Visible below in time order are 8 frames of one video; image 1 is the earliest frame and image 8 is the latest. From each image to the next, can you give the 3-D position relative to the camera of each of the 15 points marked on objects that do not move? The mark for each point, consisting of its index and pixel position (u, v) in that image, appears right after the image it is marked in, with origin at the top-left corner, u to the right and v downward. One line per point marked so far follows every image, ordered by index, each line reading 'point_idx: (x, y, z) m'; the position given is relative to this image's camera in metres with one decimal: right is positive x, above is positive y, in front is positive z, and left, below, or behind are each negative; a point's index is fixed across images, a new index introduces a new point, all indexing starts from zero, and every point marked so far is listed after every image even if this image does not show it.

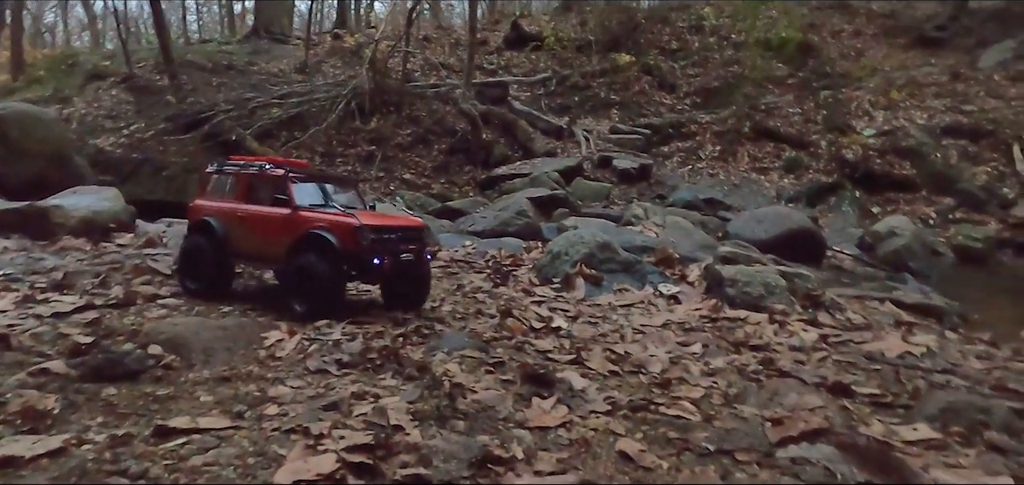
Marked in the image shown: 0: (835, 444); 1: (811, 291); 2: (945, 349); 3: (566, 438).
0: (+2.2, -1.4, +3.7) m
1: (+4.7, -0.8, +8.4) m
2: (+5.4, -1.3, +6.7) m
3: (+0.4, -1.3, +3.6) m
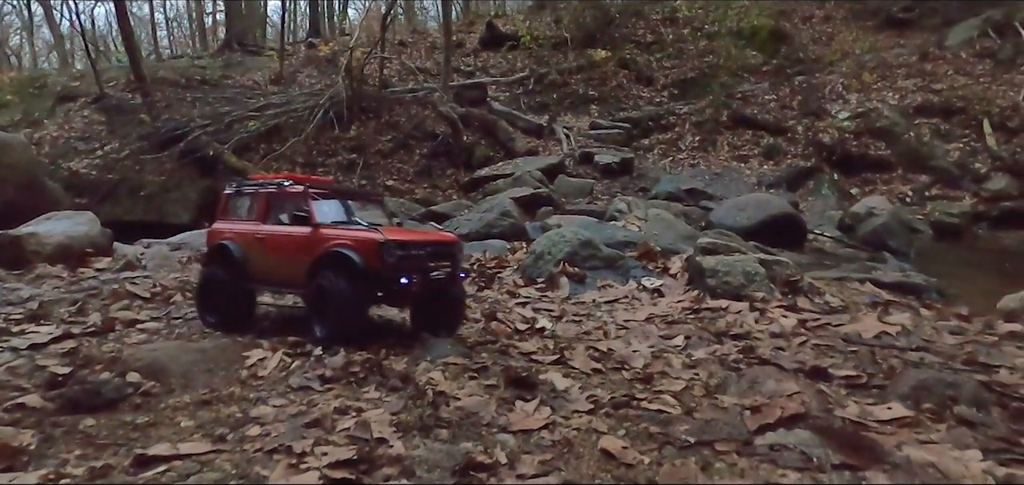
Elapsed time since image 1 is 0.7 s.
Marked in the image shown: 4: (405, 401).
0: (+2.1, -1.3, +3.8) m
1: (+4.5, -0.6, +8.6) m
2: (+5.2, -1.1, +6.8) m
3: (+0.2, -1.3, +3.6) m
4: (-0.8, -1.2, +4.0) m
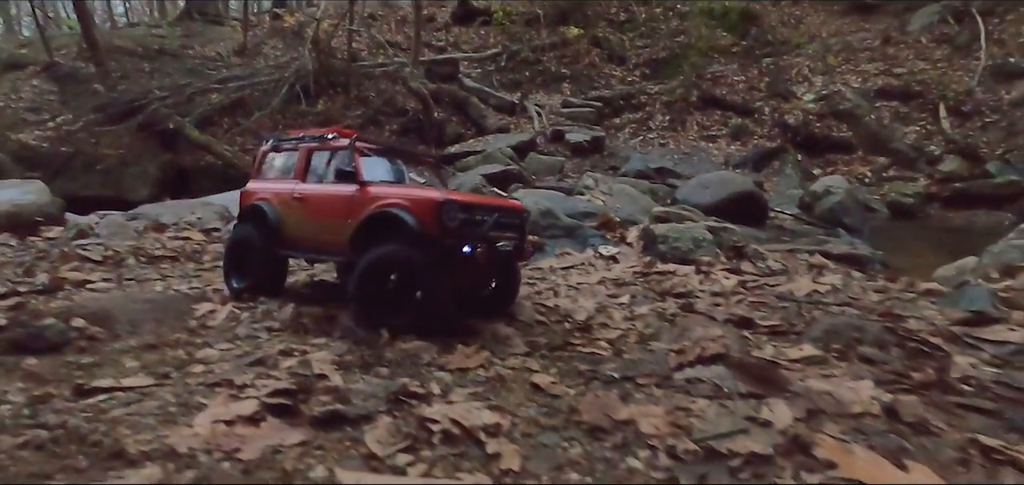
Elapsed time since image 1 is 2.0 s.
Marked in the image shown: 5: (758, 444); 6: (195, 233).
0: (+1.7, -0.9, +4.1) m
1: (+3.8, 0.0, +9.0) m
2: (+4.6, -0.6, +7.3) m
3: (-0.2, -1.0, +3.8) m
4: (-1.3, -0.8, +4.2) m
5: (+1.4, -1.1, +3.0) m
6: (-5.5, +0.2, +9.4) m
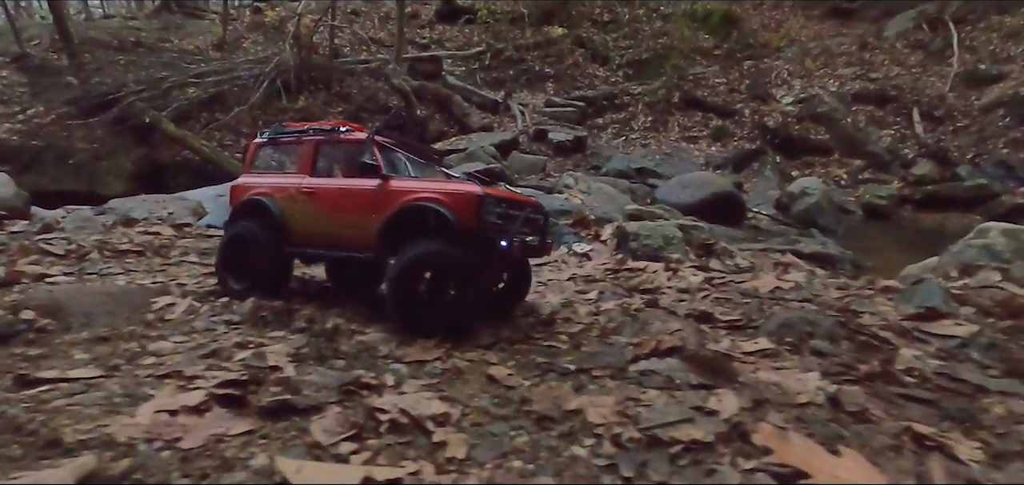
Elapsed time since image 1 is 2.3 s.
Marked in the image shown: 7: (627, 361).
0: (+1.3, -0.9, +4.2) m
1: (+3.3, 0.0, +9.1) m
2: (+4.2, -0.6, +7.5) m
3: (-0.5, -0.9, +3.9) m
4: (-1.6, -0.7, +4.2) m
5: (+1.1, -1.1, +3.0) m
6: (-6.0, +0.2, +9.2) m
7: (+0.9, -0.9, +4.1) m
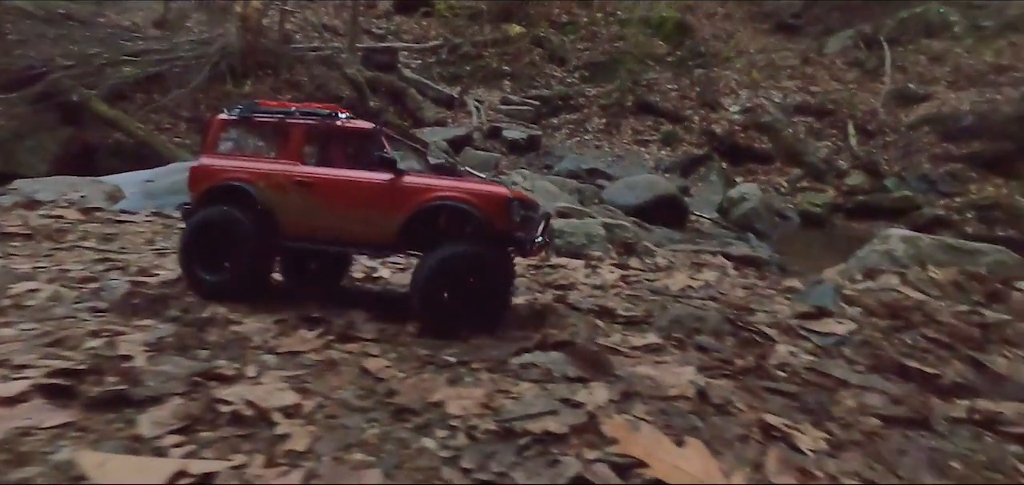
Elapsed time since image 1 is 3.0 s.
0: (+0.4, -0.9, +4.2) m
1: (+2.0, 0.0, +9.3) m
2: (+3.0, -0.6, +7.7) m
3: (-1.4, -0.8, +3.7) m
4: (-2.5, -0.6, +3.9) m
5: (+0.3, -1.0, +3.0) m
6: (-7.2, +0.5, +8.6) m
7: (0.0, -0.9, +4.1) m
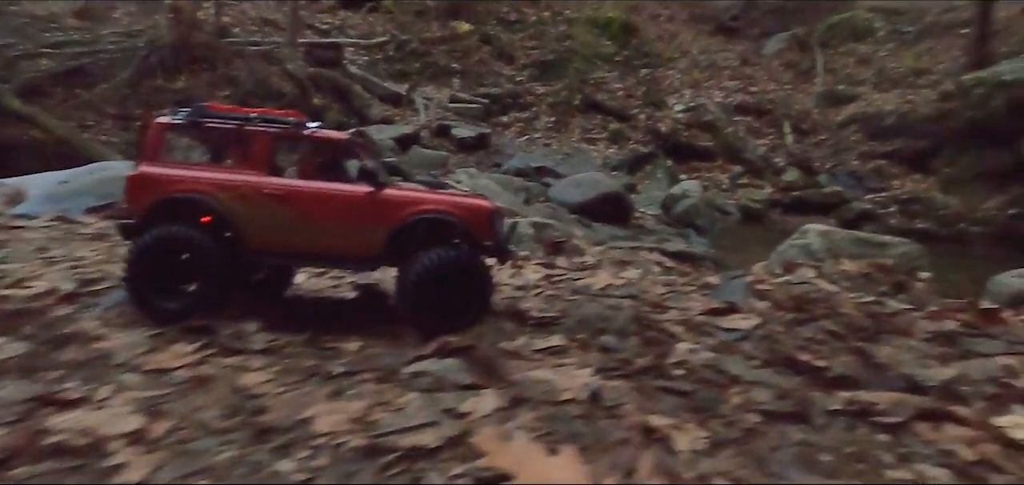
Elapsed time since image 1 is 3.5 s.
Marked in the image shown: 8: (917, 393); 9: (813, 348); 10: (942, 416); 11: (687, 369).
0: (-0.4, -0.9, +4.1) m
1: (+0.7, 0.0, +9.3) m
2: (+1.9, -0.6, +7.8) m
3: (-2.1, -0.9, +3.5) m
4: (-3.2, -0.7, +3.6) m
5: (-0.4, -1.1, +2.9) m
6: (-8.4, +0.4, +7.8) m
7: (-0.8, -0.9, +4.0) m
8: (+3.2, -1.2, +4.2) m
9: (+2.8, -1.0, +5.0) m
10: (+2.9, -1.2, +3.6) m
11: (+1.4, -1.0, +4.3) m
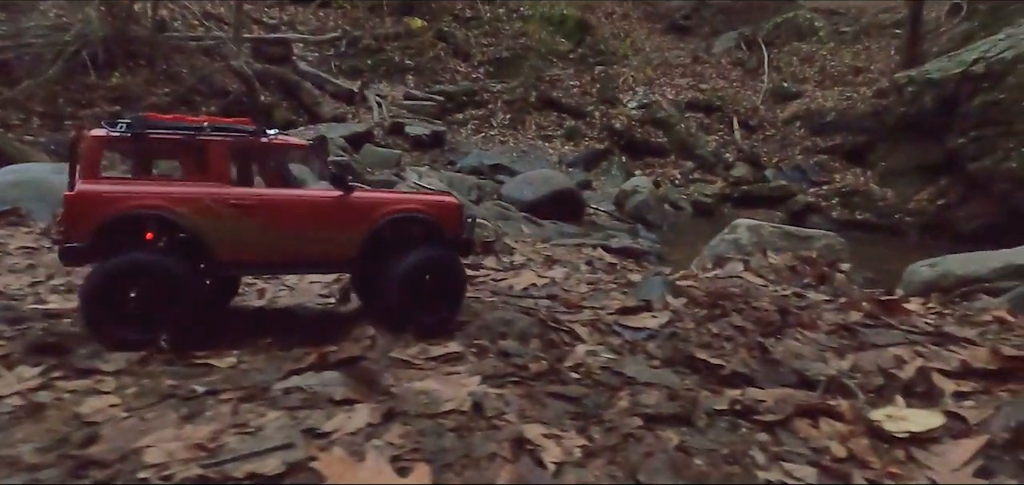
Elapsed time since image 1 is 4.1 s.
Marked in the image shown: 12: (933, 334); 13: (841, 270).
0: (-1.2, -0.9, +3.9) m
1: (-0.5, 0.0, +9.1) m
2: (+0.8, -0.5, +7.7) m
3: (-2.9, -0.9, +3.1) m
4: (-4.0, -0.8, +3.1) m
5: (-1.2, -1.1, +2.7) m
6: (-9.5, +0.2, +7.0) m
7: (-1.6, -0.9, +3.7) m
8: (+2.3, -1.2, +4.2) m
9: (+1.9, -0.9, +5.0) m
10: (+2.1, -1.1, +3.6) m
11: (+0.6, -1.0, +4.2) m
12: (+4.4, -1.0, +5.6) m
13: (+5.7, -0.5, +9.2) m
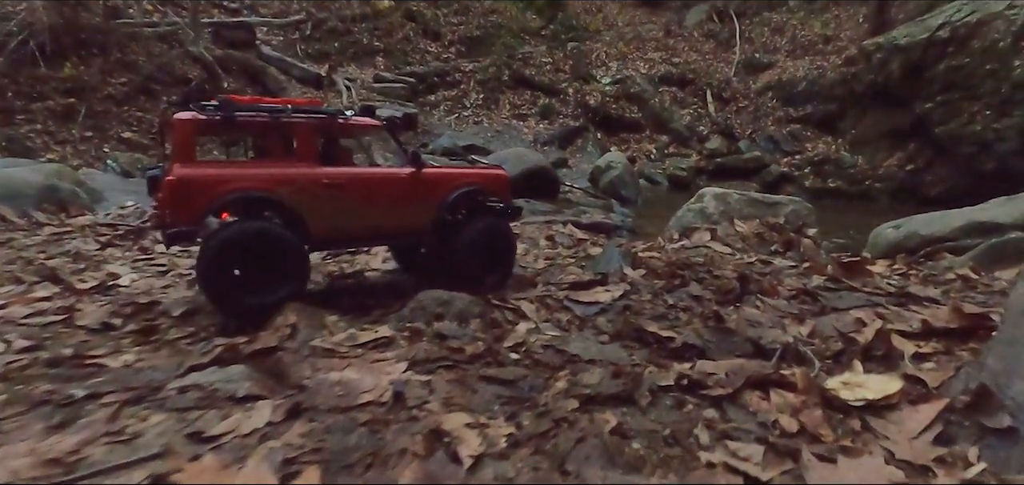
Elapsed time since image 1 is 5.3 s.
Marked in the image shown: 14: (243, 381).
0: (-1.7, -0.8, +3.5) m
1: (-1.2, +0.4, +8.7) m
2: (+0.2, -0.2, +7.4) m
3: (-3.4, -0.9, +2.7) m
4: (-4.5, -0.8, +2.7) m
5: (-1.6, -1.0, +2.3) m
6: (-10.1, +0.1, +6.3) m
7: (-2.1, -0.8, +3.3) m
8: (+1.9, -0.9, +4.0) m
9: (+1.4, -0.6, +4.7) m
10: (+1.6, -0.9, +3.3) m
11: (+0.1, -0.8, +3.9) m
12: (+3.9, -0.5, +5.4) m
13: (+5.0, +0.1, +9.0) m
14: (-1.6, -0.8, +3.2) m
